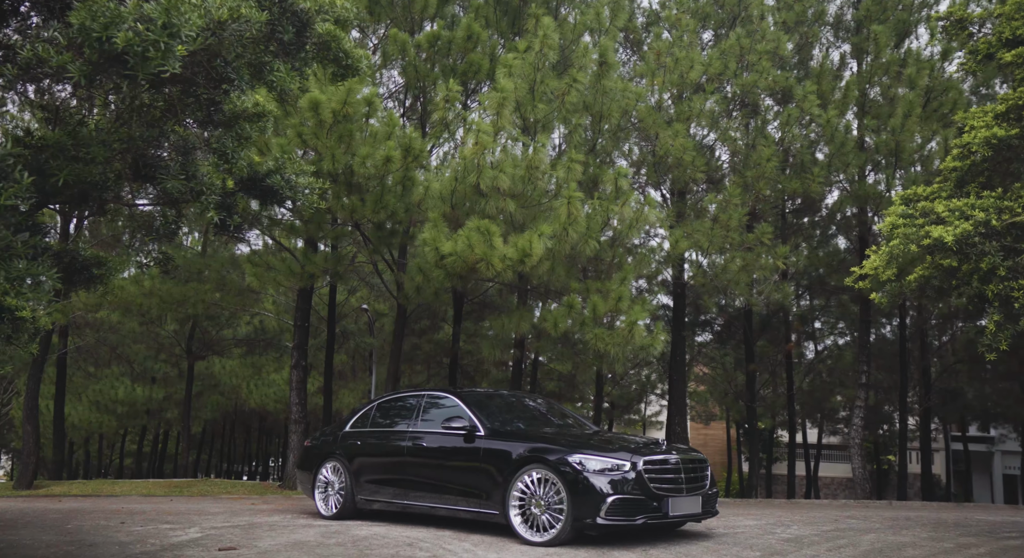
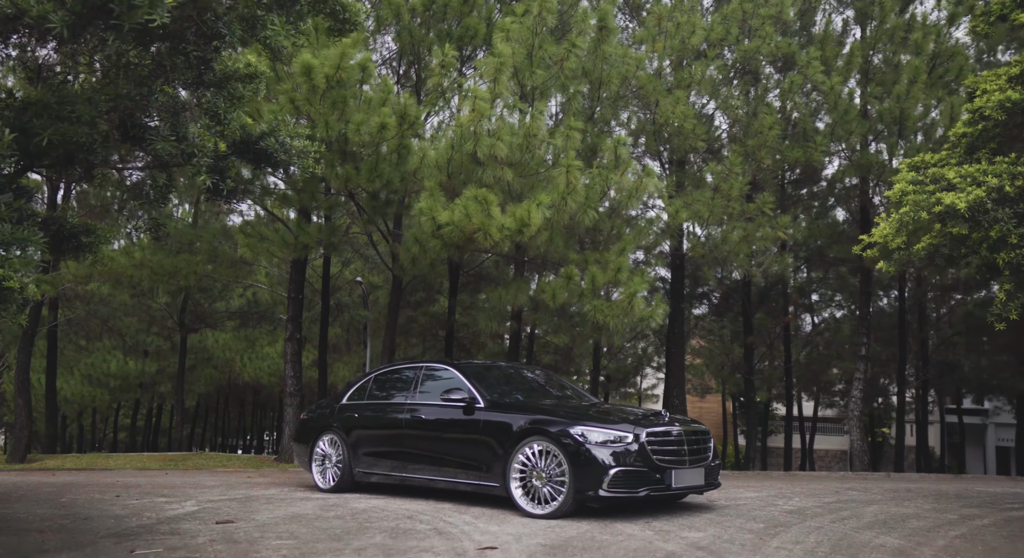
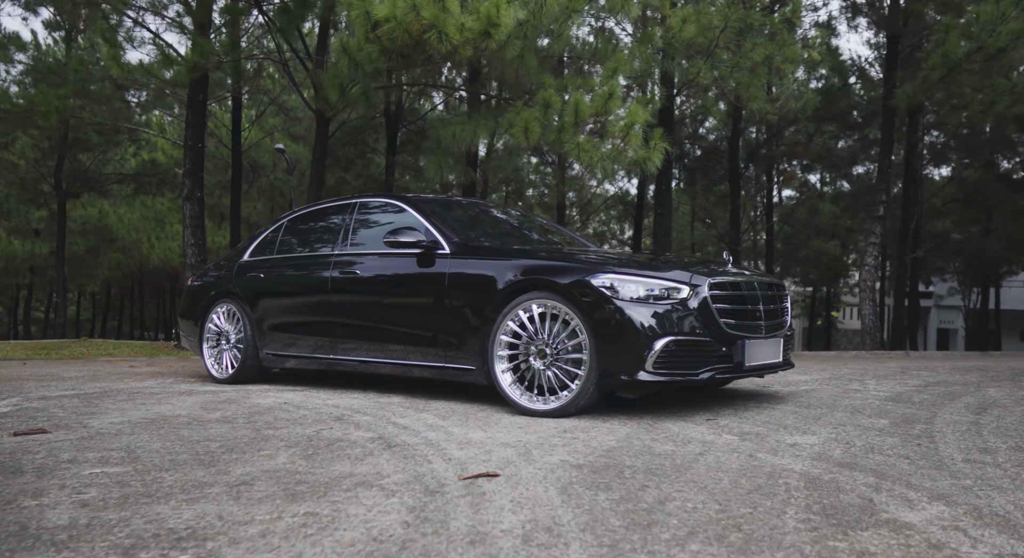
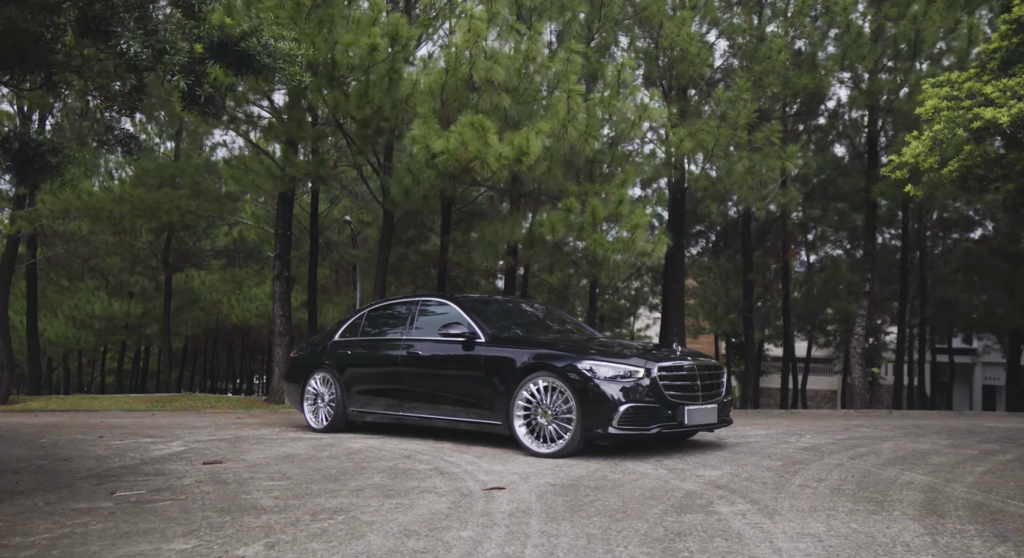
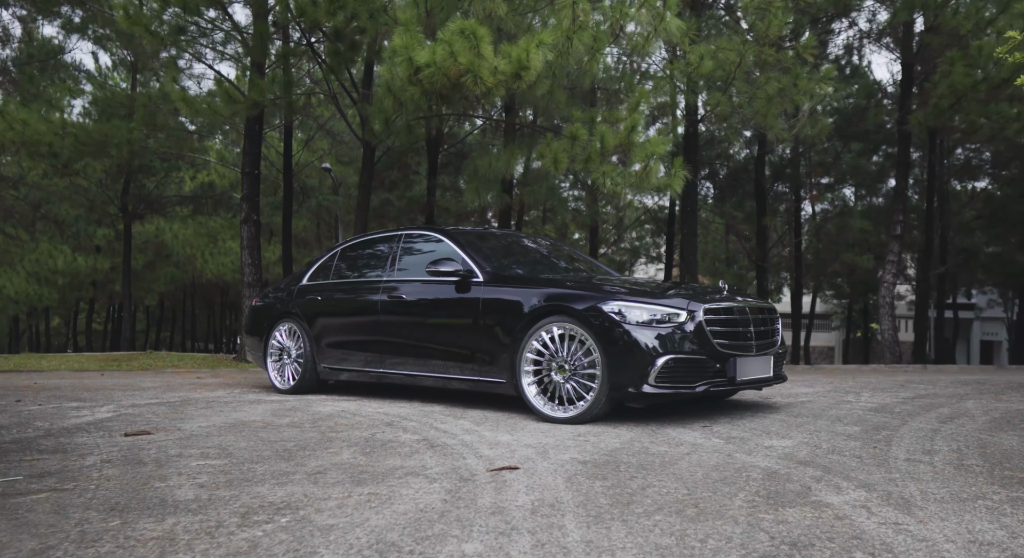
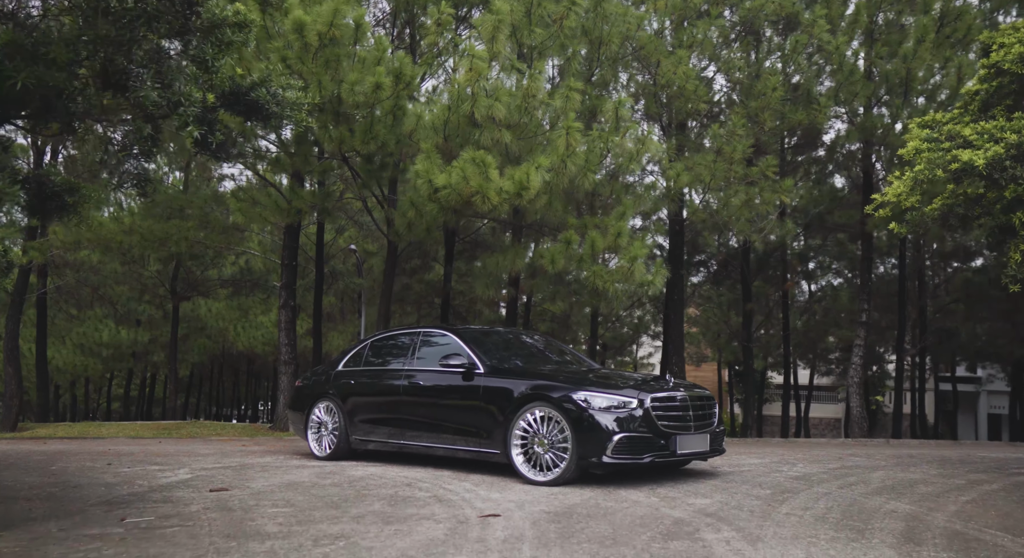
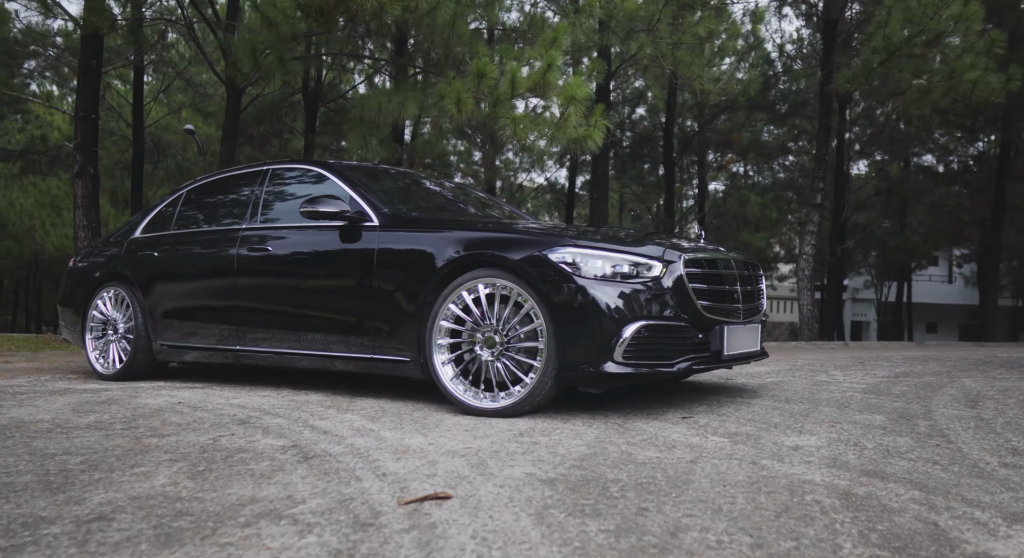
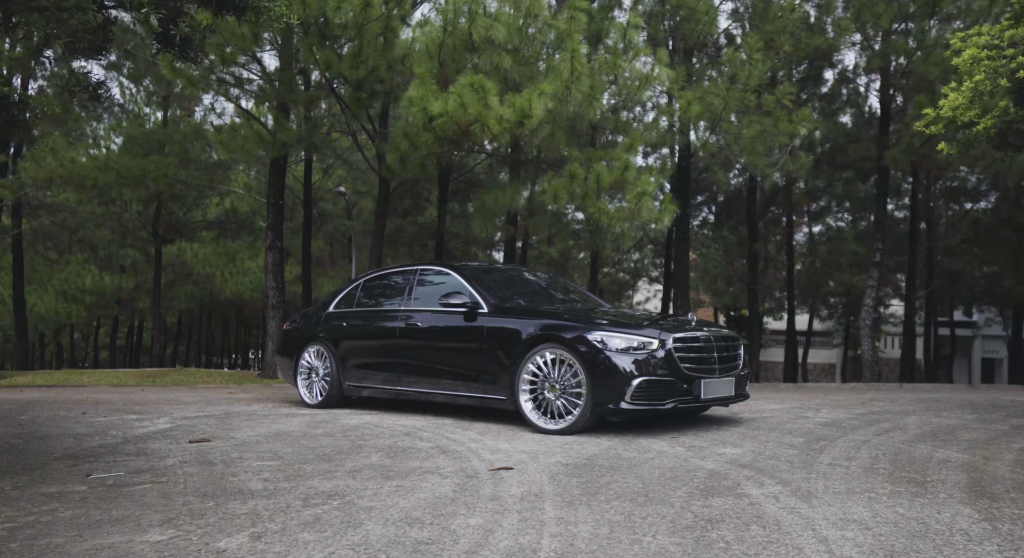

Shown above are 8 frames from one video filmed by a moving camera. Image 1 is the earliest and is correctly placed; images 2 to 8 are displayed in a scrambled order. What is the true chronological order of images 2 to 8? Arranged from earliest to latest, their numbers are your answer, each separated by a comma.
2, 6, 4, 8, 5, 3, 7
